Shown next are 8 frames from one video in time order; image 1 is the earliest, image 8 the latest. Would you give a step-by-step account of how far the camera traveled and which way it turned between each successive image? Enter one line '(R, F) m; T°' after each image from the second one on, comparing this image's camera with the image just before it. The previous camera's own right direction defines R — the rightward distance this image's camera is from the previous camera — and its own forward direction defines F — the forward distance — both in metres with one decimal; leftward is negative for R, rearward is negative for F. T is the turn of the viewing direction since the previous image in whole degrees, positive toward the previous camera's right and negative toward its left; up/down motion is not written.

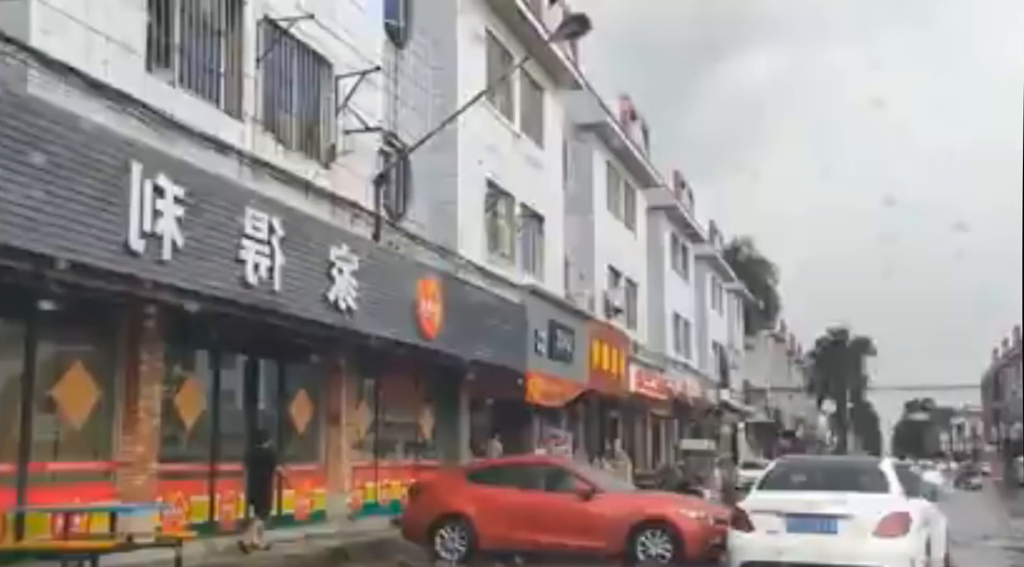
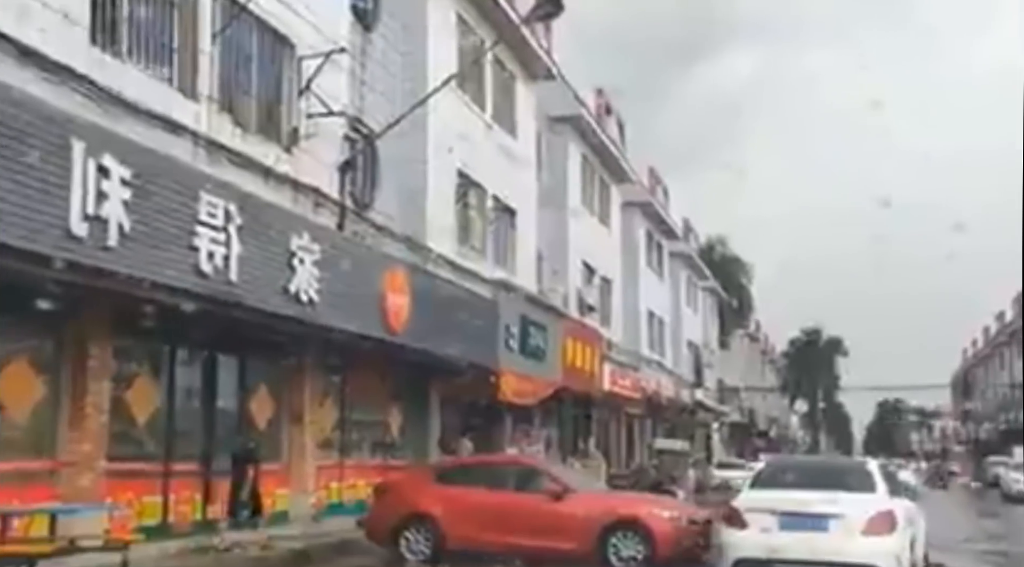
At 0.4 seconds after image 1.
(+0.1, +0.5) m; +1°
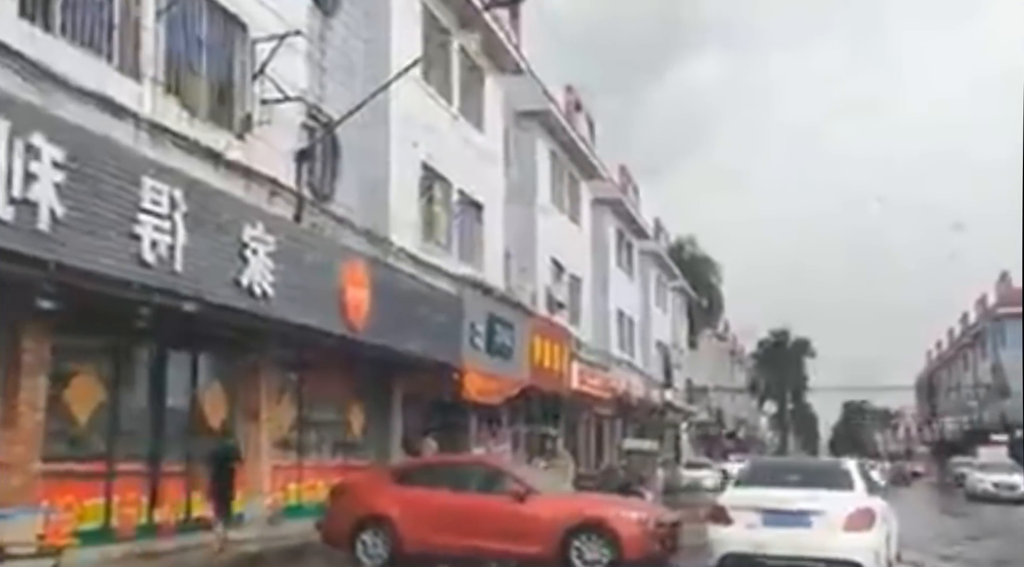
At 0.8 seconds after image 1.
(+0.1, +0.5) m; +2°
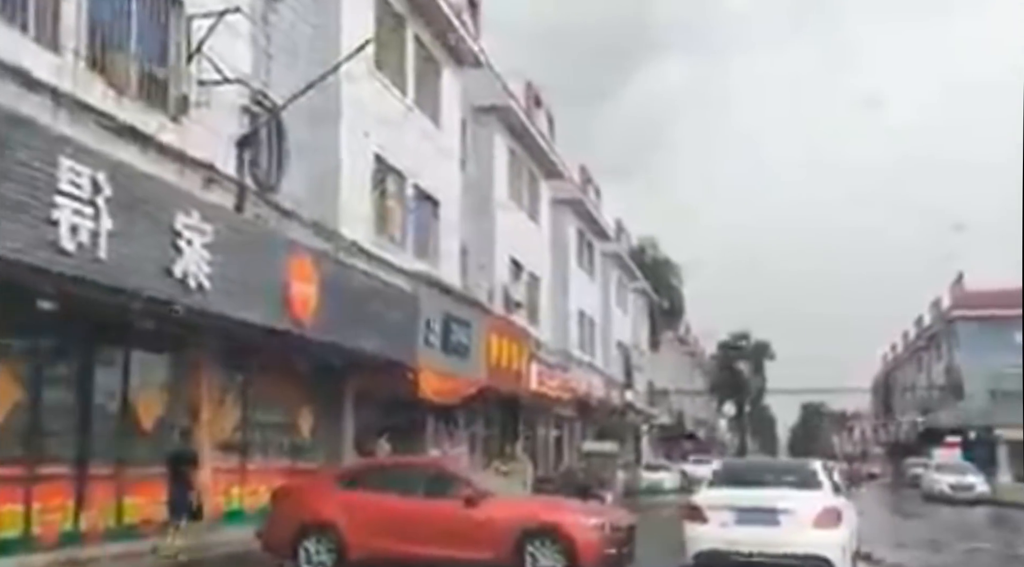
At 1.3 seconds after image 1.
(+0.1, +0.7) m; +2°
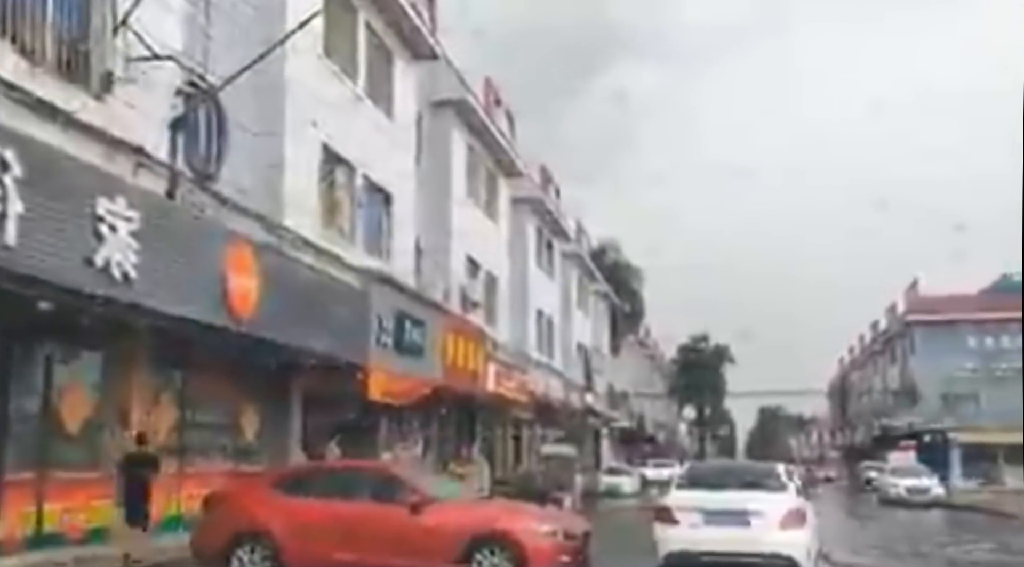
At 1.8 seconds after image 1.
(+0.1, +0.7) m; +2°
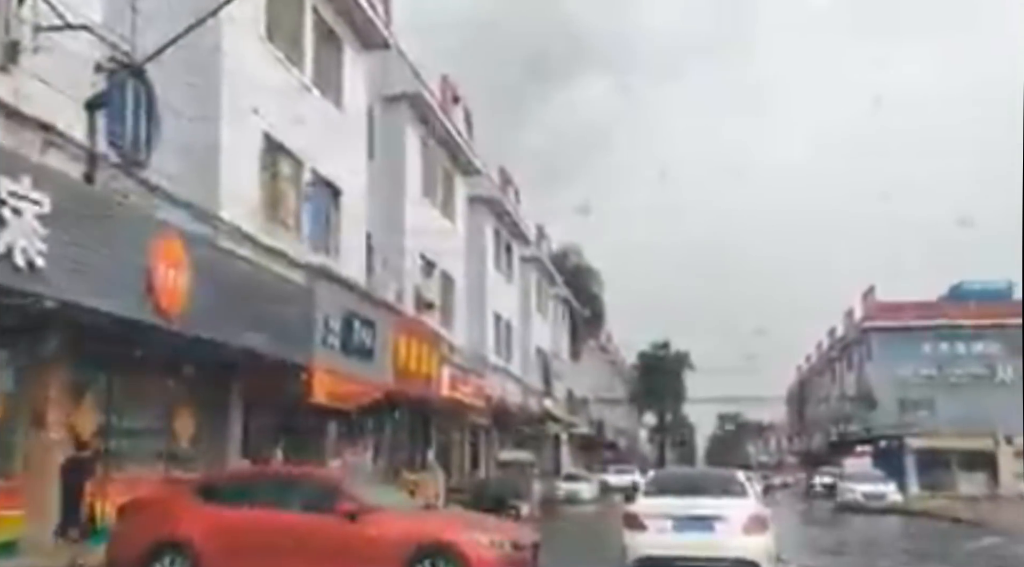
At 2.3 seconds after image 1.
(+0.2, +0.9) m; +2°
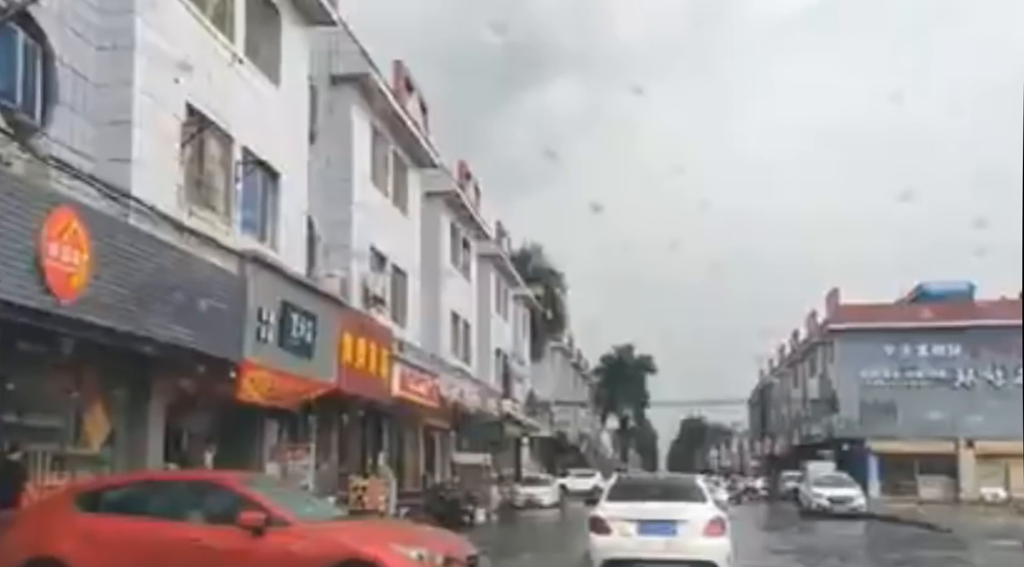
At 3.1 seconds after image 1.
(+0.3, +1.4) m; +2°
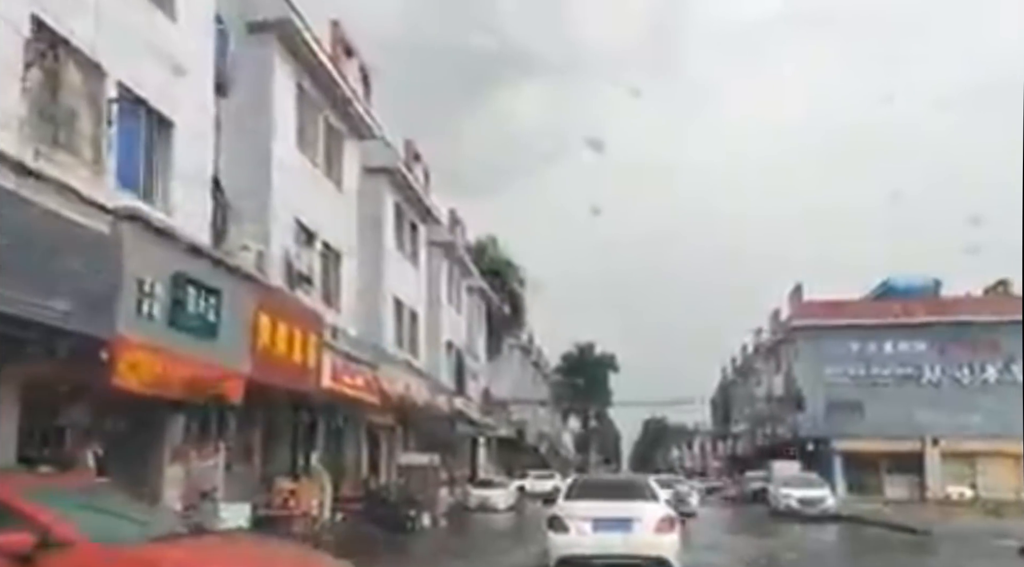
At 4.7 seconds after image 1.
(+0.4, +3.0) m; +2°
